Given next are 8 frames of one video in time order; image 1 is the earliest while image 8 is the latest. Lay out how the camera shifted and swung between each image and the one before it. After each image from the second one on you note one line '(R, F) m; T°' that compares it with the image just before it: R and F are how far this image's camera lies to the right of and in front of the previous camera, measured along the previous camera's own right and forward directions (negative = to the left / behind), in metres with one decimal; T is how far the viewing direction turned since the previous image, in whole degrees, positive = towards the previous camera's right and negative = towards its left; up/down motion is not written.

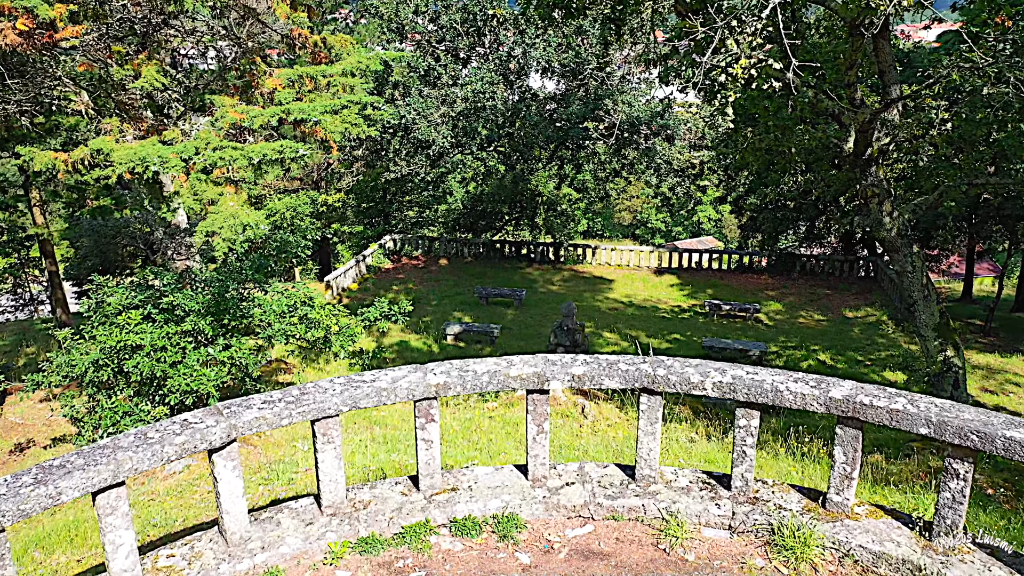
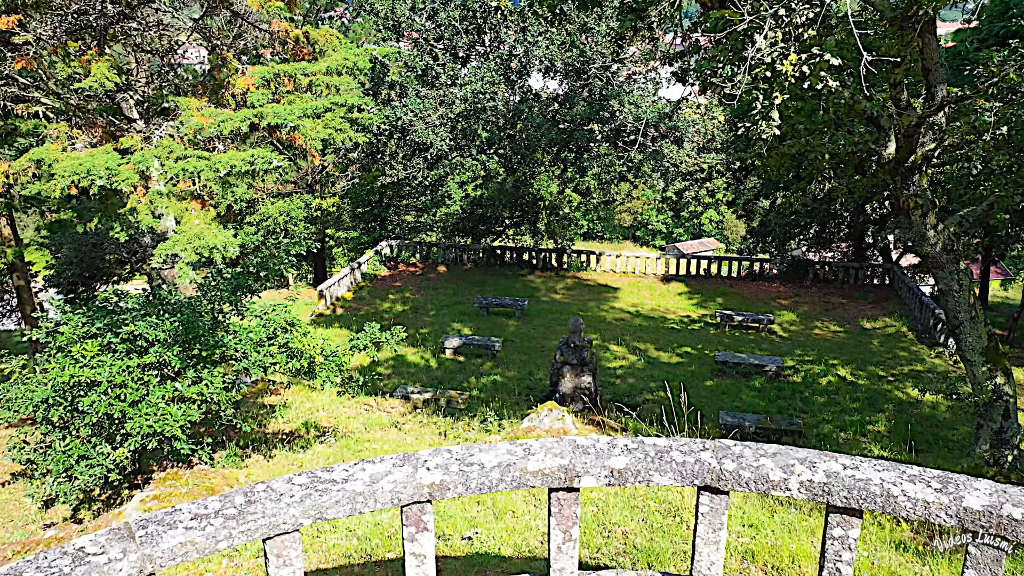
(-0.1, +0.7) m; 0°
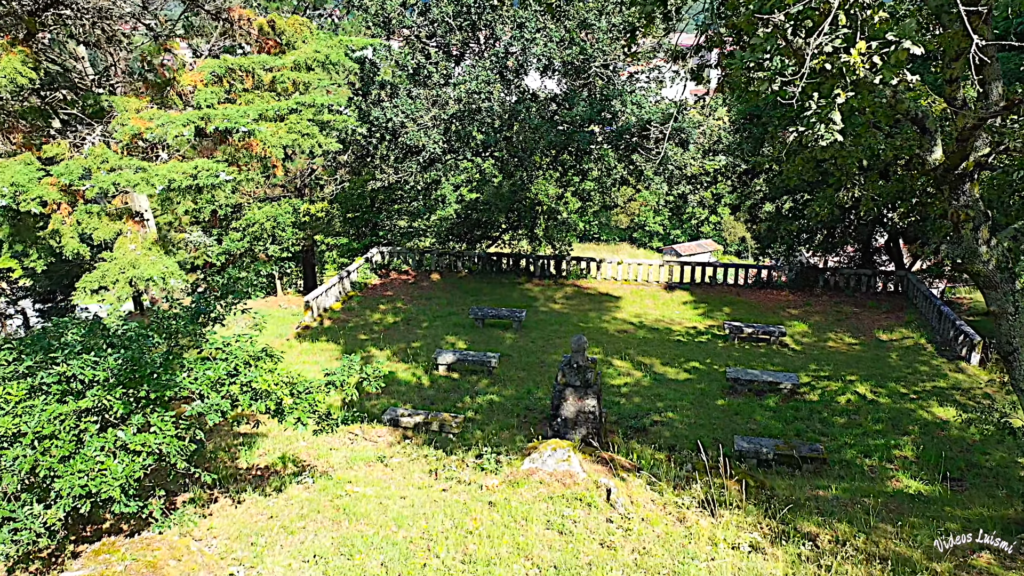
(0.0, +0.8) m; 0°
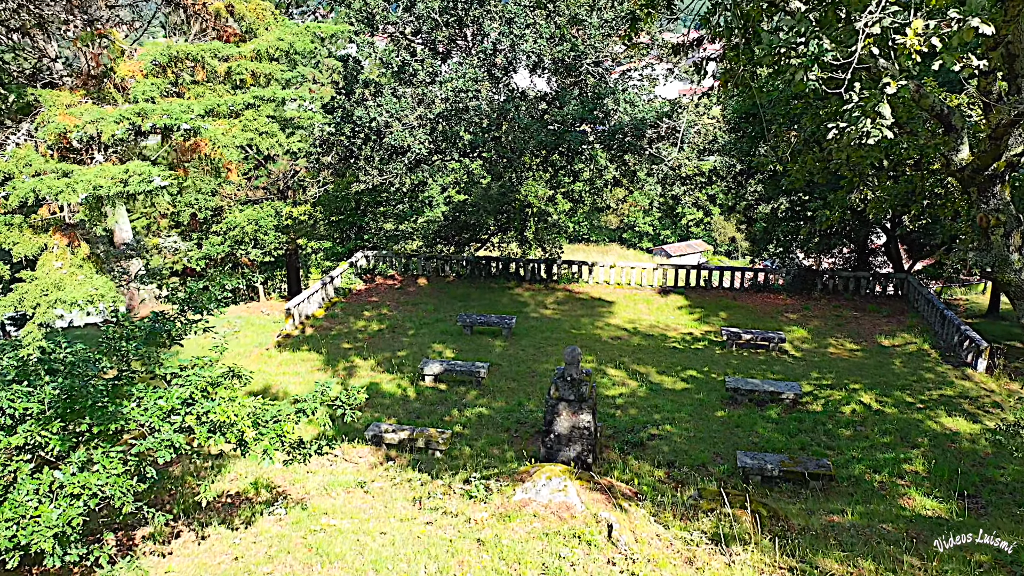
(0.0, +0.5) m; +1°
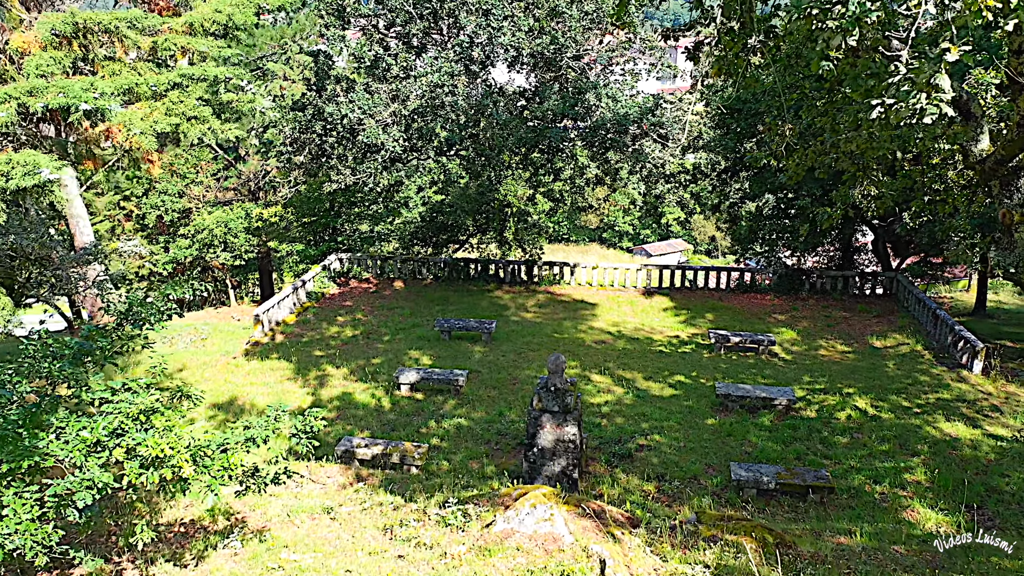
(0.0, +0.6) m; +1°
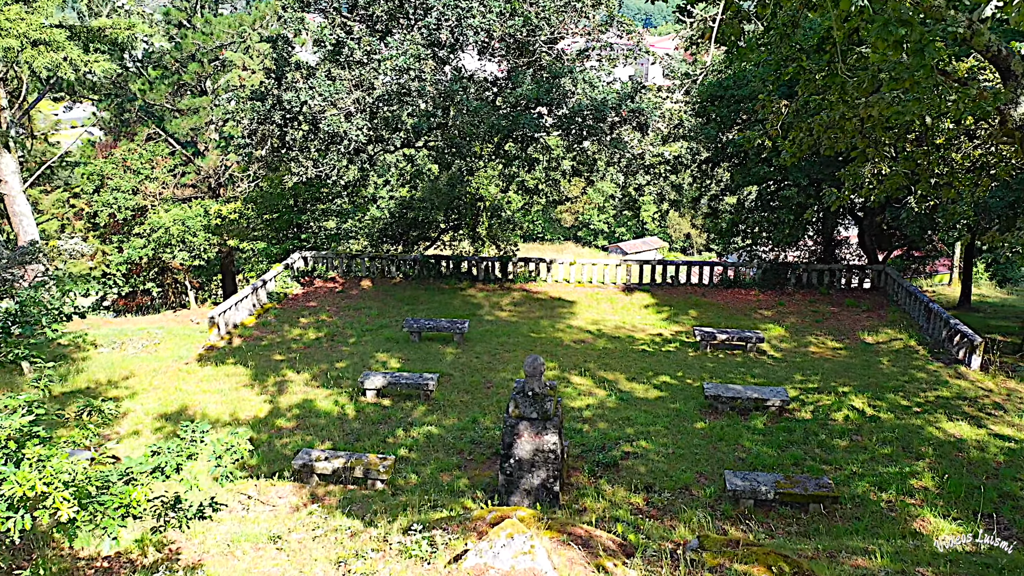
(0.0, +0.8) m; +2°
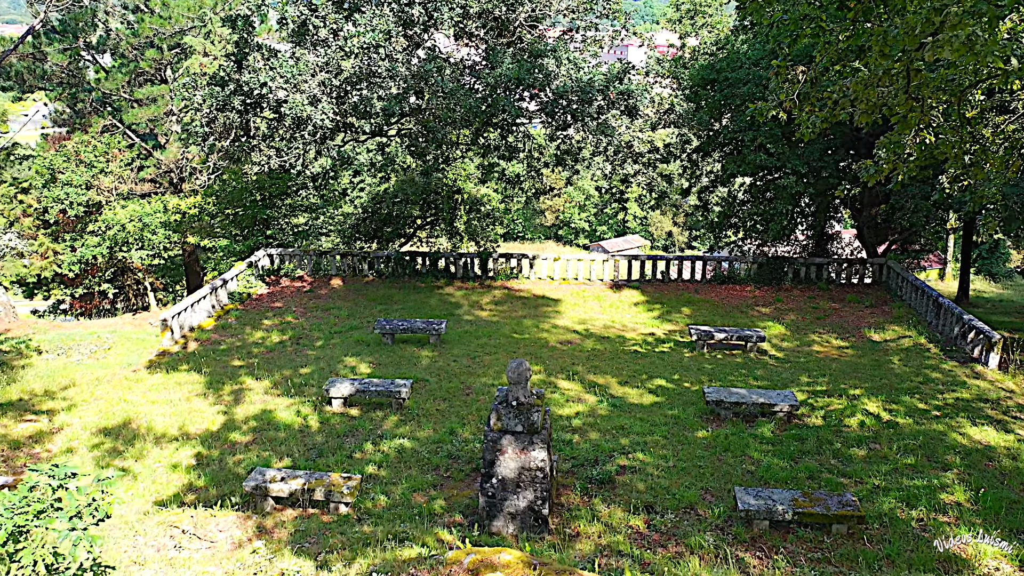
(0.0, +1.0) m; +1°
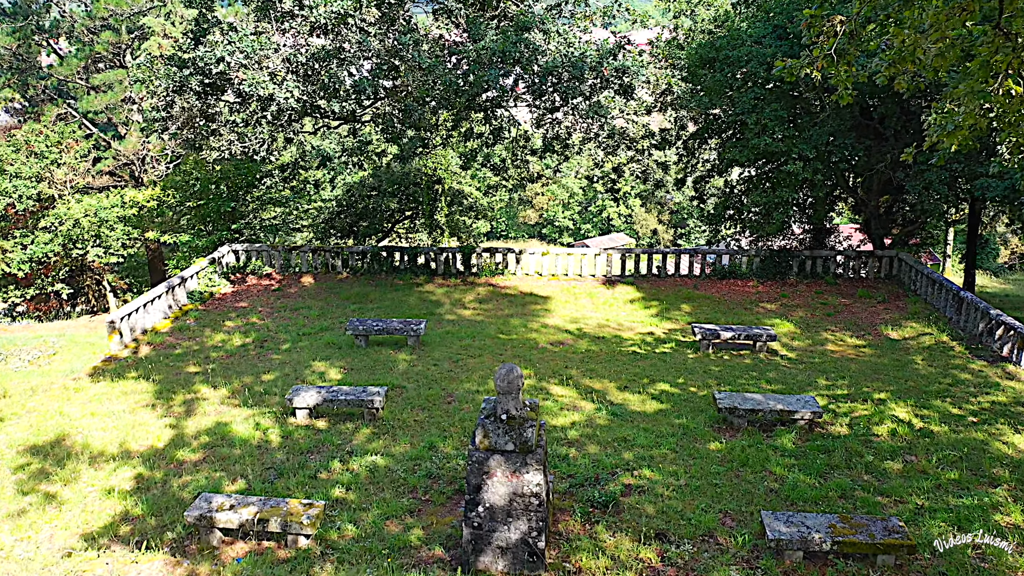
(0.0, +1.0) m; +1°
